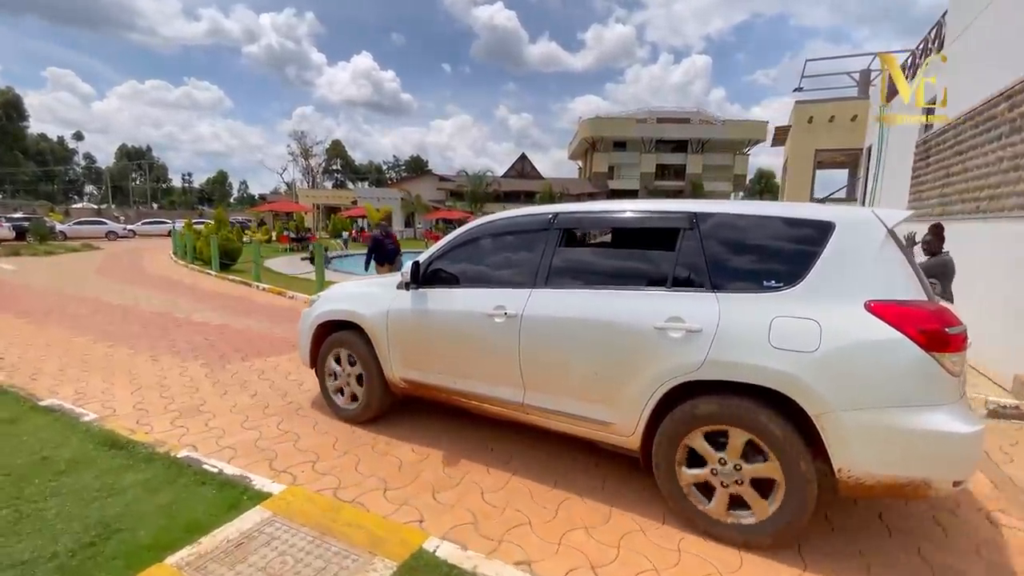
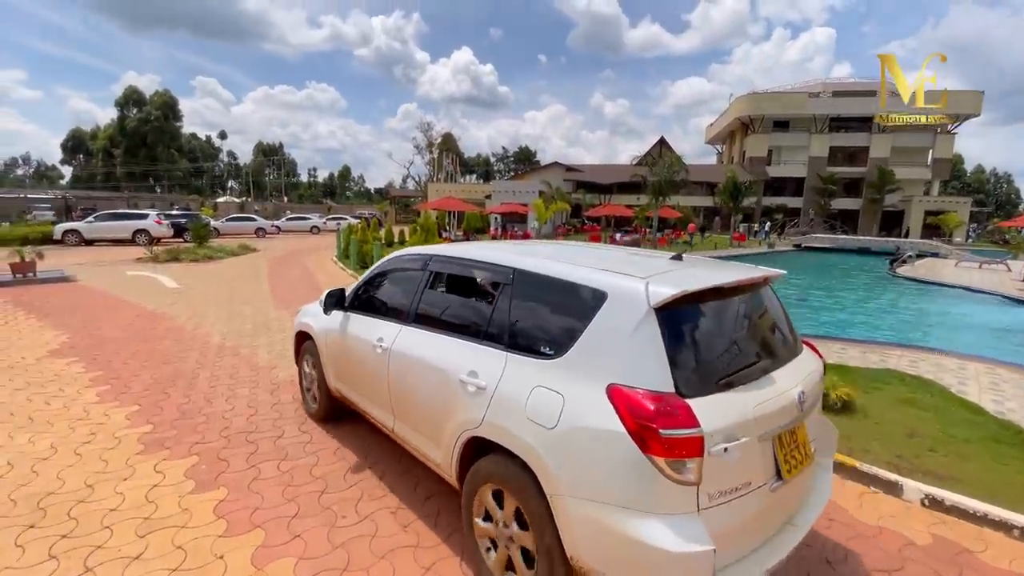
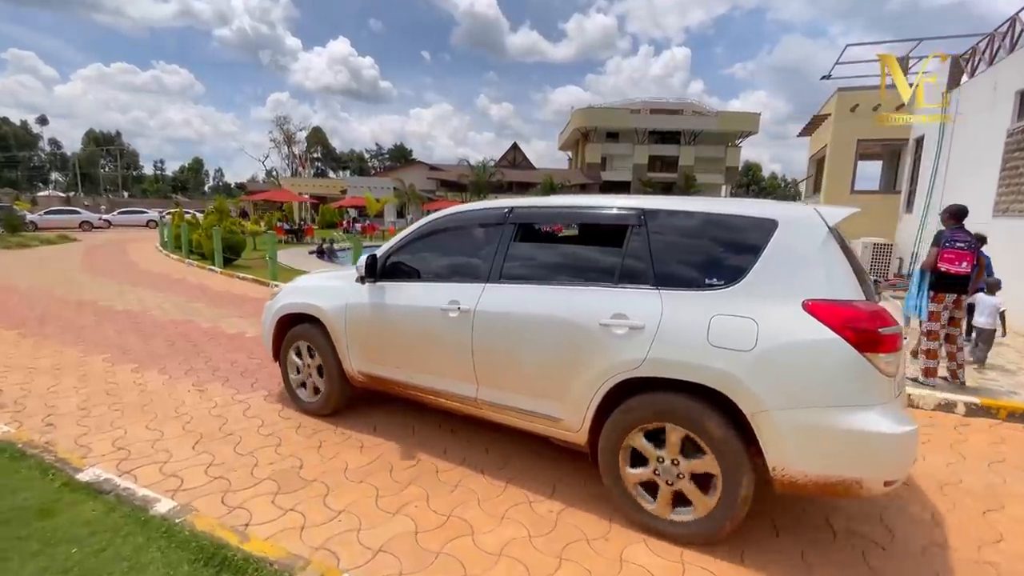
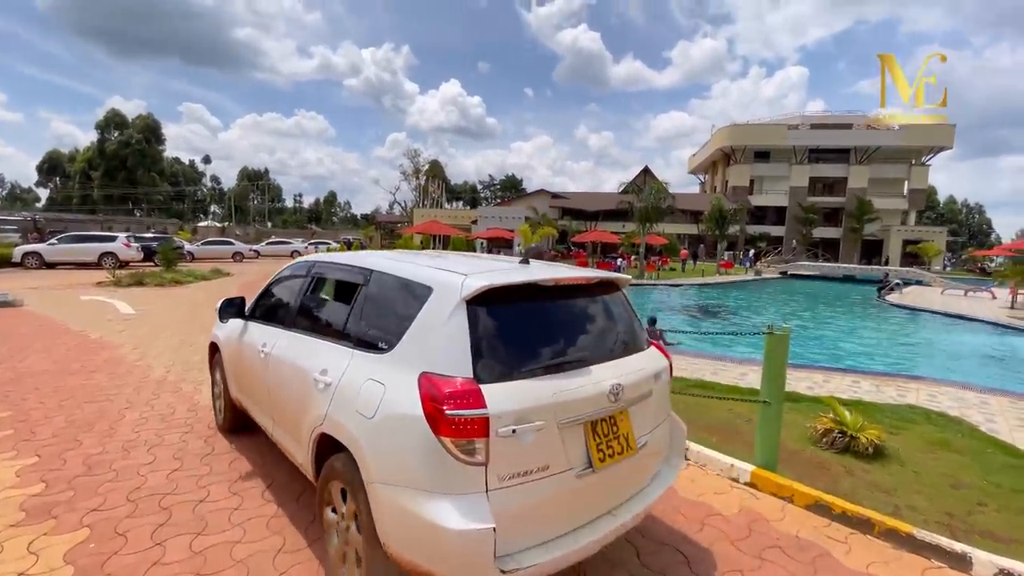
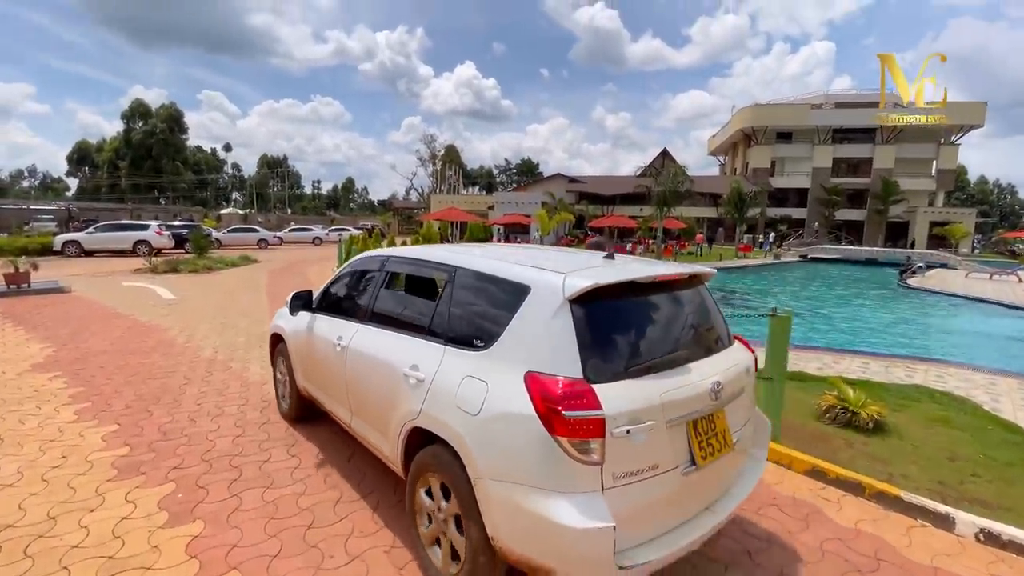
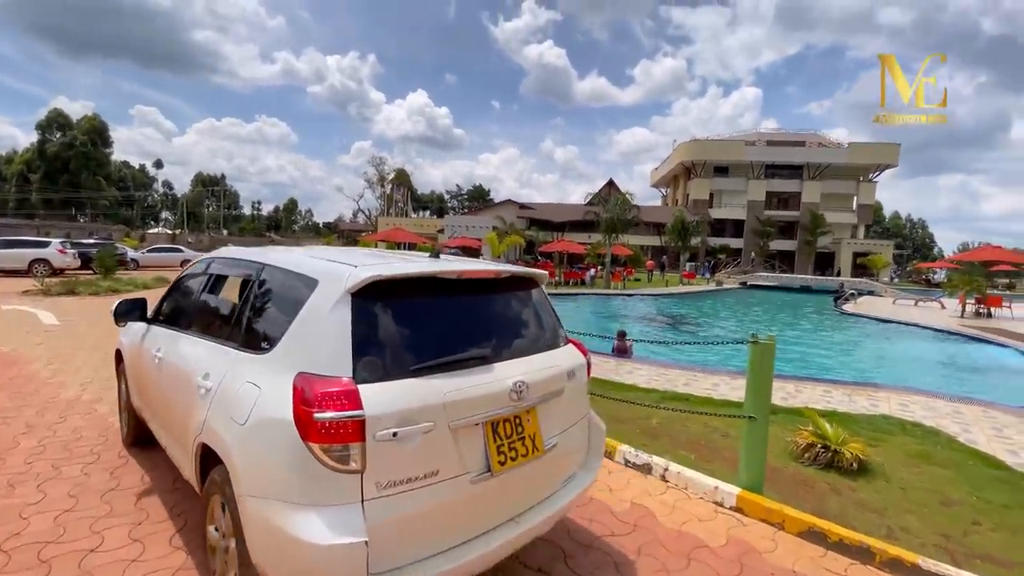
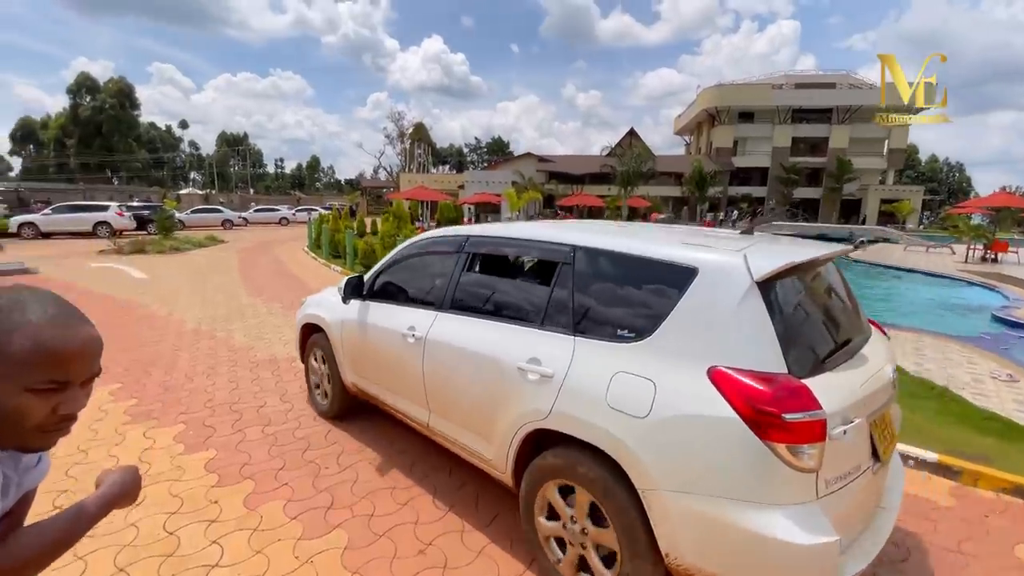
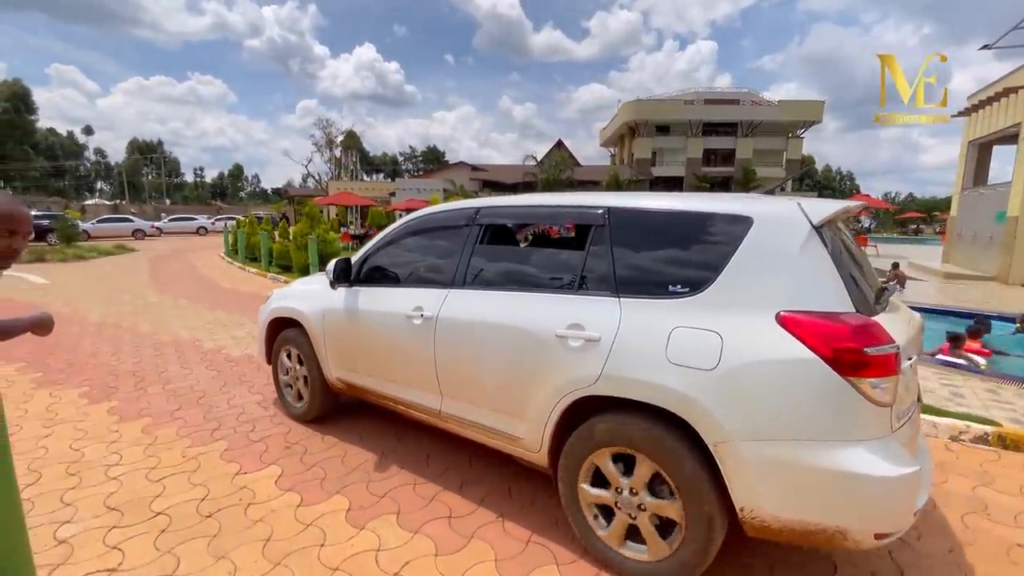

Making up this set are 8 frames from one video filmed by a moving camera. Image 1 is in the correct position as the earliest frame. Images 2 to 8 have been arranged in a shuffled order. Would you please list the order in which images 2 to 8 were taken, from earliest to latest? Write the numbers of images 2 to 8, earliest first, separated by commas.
3, 8, 7, 2, 5, 4, 6
